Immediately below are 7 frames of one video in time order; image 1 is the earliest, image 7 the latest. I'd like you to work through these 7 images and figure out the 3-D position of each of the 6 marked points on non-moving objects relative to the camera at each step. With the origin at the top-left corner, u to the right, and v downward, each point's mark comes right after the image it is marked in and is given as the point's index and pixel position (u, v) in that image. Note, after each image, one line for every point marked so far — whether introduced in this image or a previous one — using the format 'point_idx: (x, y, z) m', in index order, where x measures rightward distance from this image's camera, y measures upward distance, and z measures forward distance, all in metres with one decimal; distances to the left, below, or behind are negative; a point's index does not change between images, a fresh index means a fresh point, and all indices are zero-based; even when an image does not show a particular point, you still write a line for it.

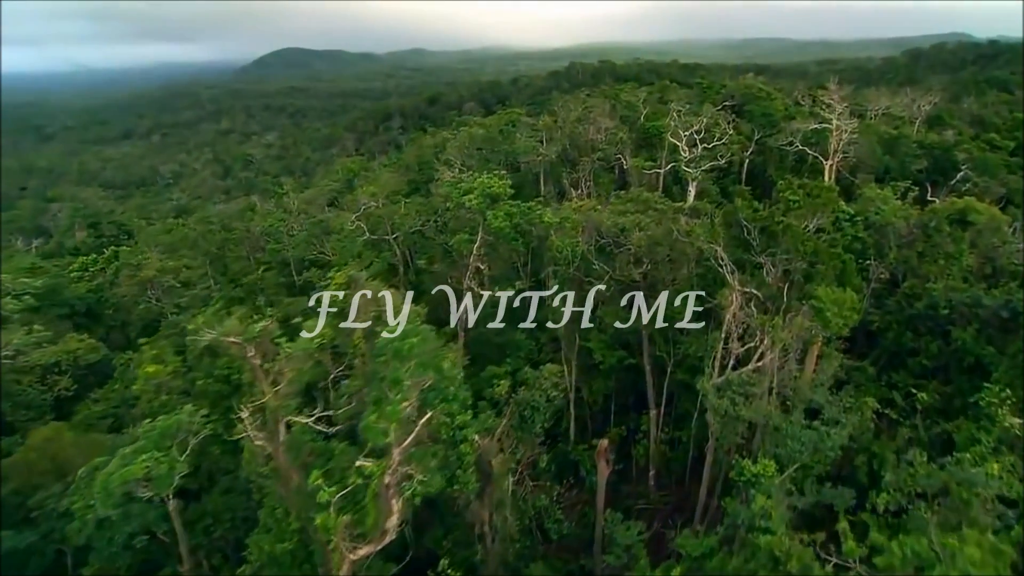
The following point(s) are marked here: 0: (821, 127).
0: (+10.7, +5.6, +19.7) m
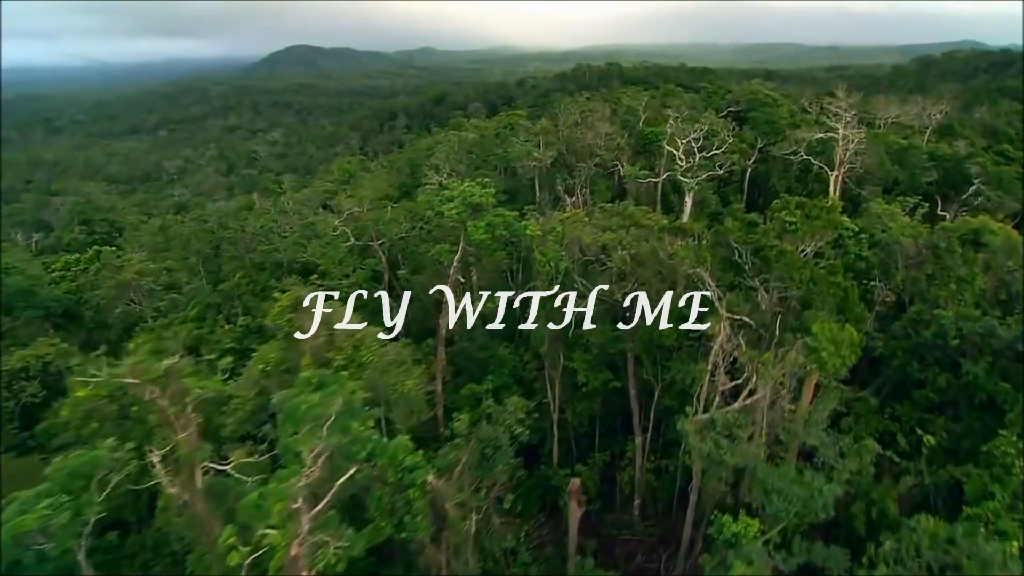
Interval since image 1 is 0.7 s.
0: (+10.5, +5.1, +18.9) m
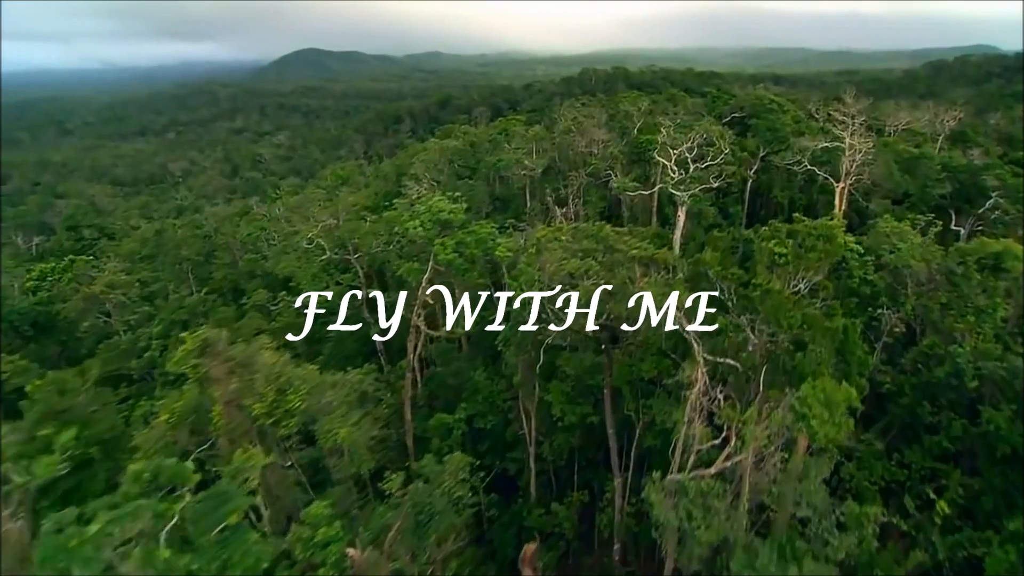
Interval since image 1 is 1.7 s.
0: (+10.0, +4.5, +17.8) m
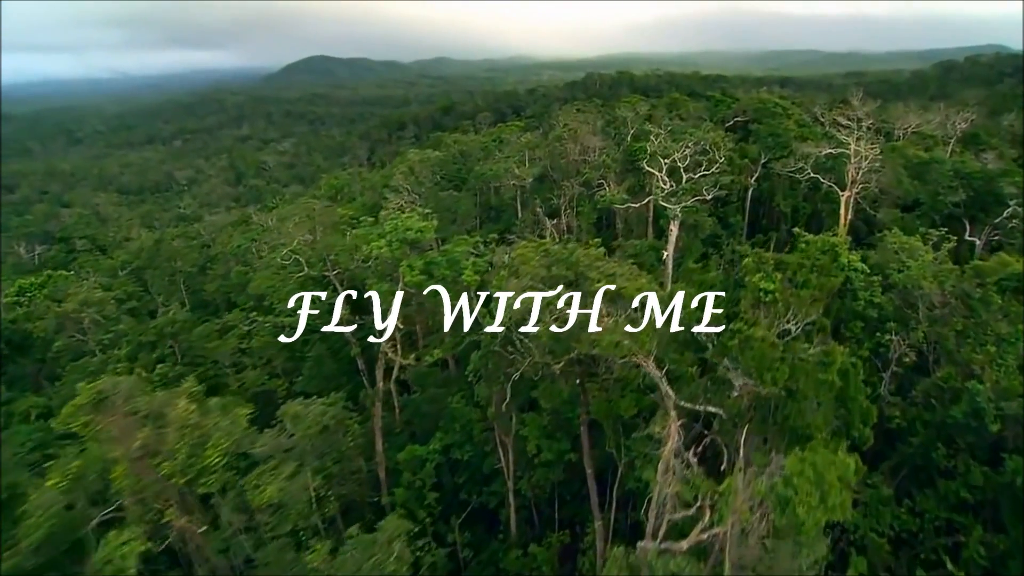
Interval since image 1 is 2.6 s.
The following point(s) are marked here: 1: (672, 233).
0: (+9.6, +4.1, +16.8) m
1: (+4.0, +1.3, +14.1) m
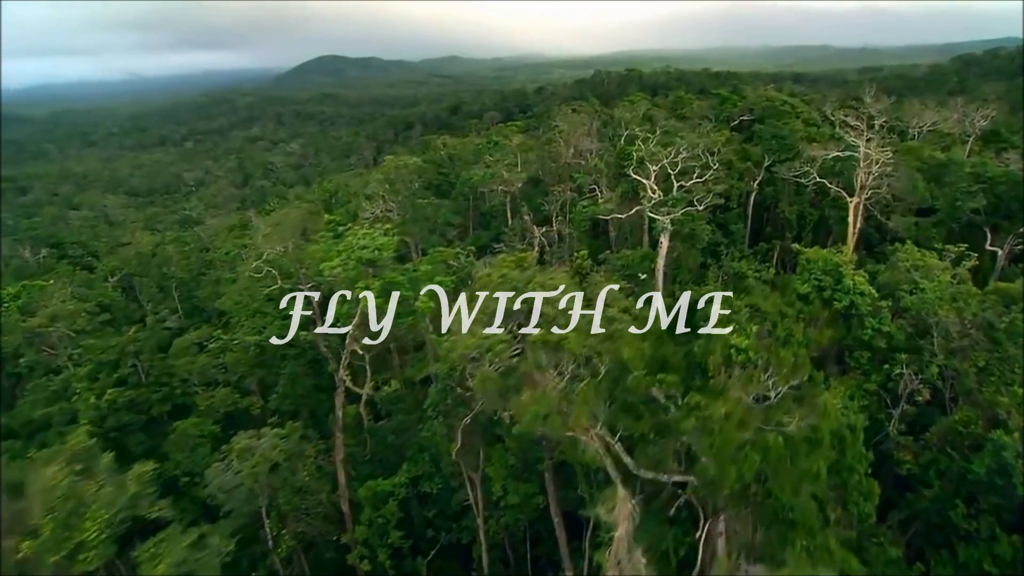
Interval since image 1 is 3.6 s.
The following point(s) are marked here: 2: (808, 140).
0: (+9.2, +3.7, +15.6) m
1: (+3.5, +0.9, +13.0) m
2: (+8.9, +4.5, +17.0) m
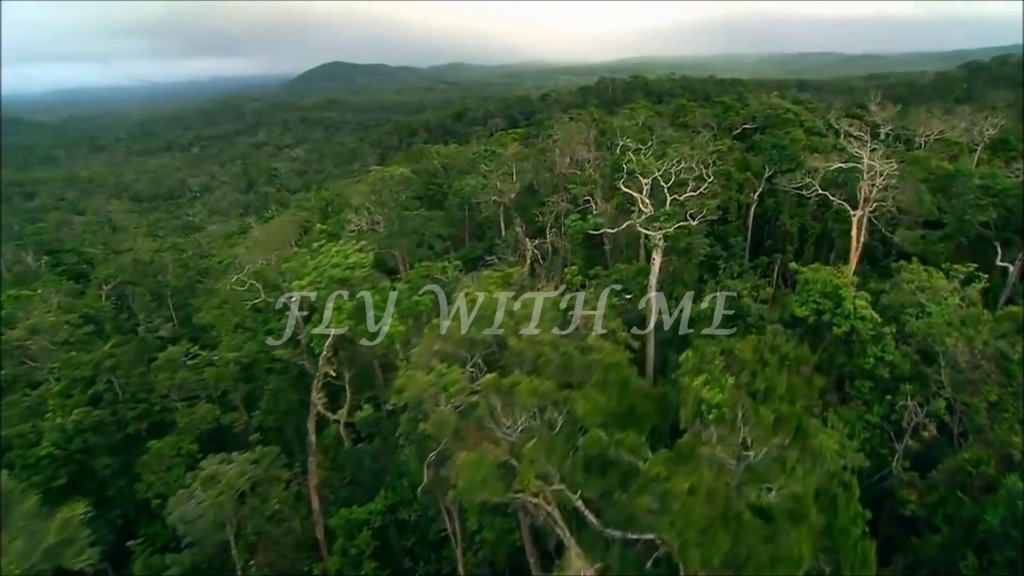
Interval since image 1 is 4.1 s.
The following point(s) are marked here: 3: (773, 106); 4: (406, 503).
0: (+8.9, +3.3, +15.0) m
1: (+3.2, +0.5, +12.5) m
2: (+8.7, +4.0, +16.4) m
3: (+8.5, +6.0, +18.6) m
4: (-2.0, -4.0, +10.5) m
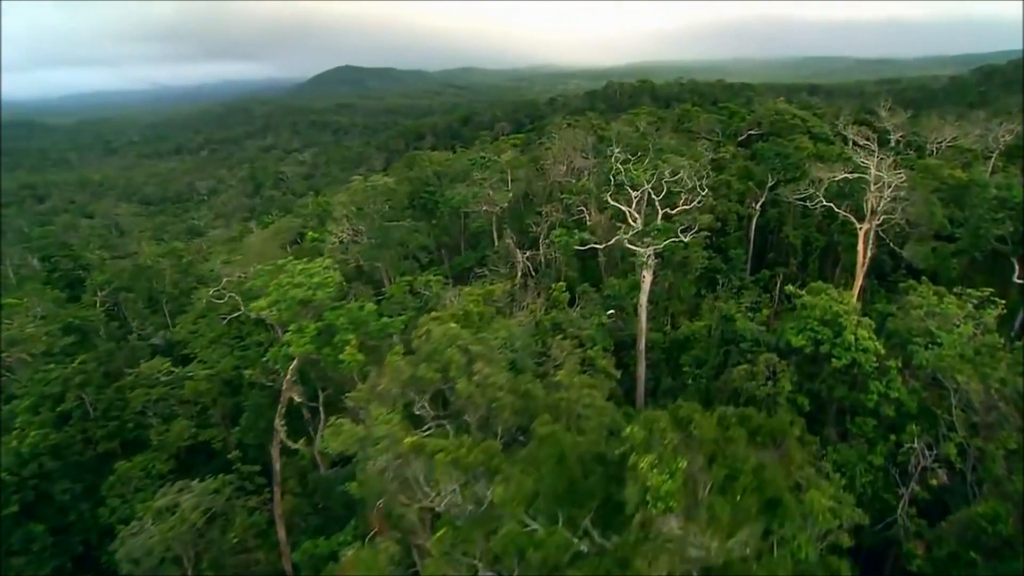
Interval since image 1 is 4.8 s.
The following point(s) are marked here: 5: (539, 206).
0: (+8.6, +2.8, +14.3) m
1: (+2.8, +0.2, +11.8) m
2: (+8.4, +3.6, +15.7) m
3: (+8.3, +5.5, +17.8) m
4: (-2.4, -4.3, +9.8) m
5: (+0.6, +2.4, +16.6) m
